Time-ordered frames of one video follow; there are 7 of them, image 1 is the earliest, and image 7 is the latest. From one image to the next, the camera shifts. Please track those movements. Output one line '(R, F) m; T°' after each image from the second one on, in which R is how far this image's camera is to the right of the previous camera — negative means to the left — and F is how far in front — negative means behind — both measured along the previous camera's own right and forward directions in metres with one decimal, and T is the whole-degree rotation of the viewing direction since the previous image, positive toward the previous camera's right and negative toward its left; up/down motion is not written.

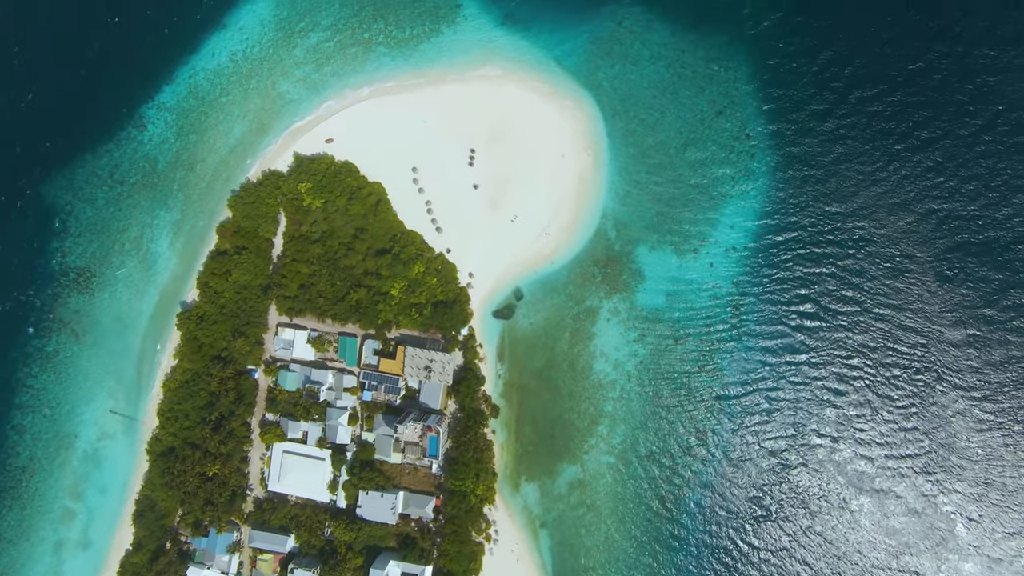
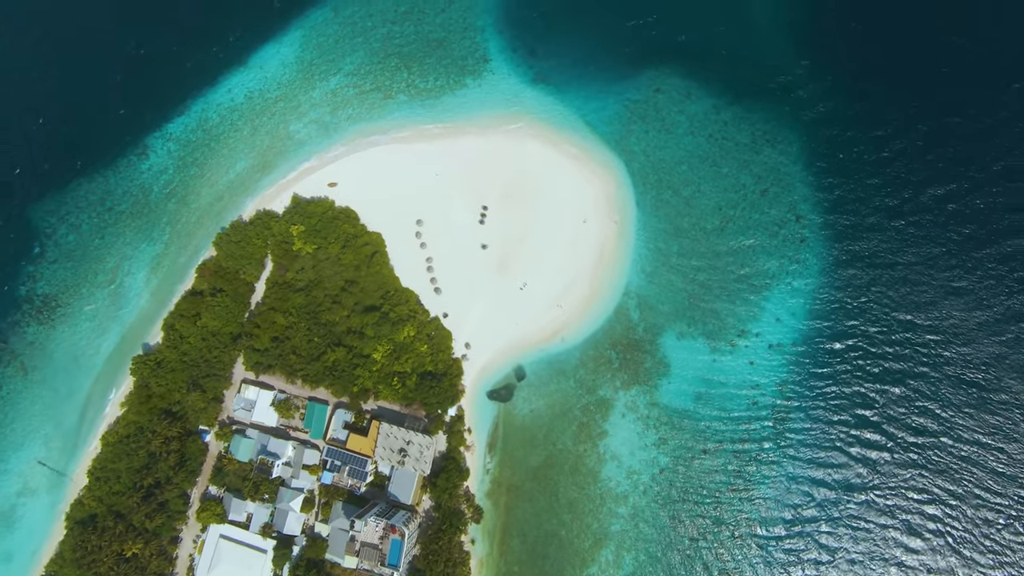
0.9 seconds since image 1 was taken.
(+1.4, +6.9) m; -3°
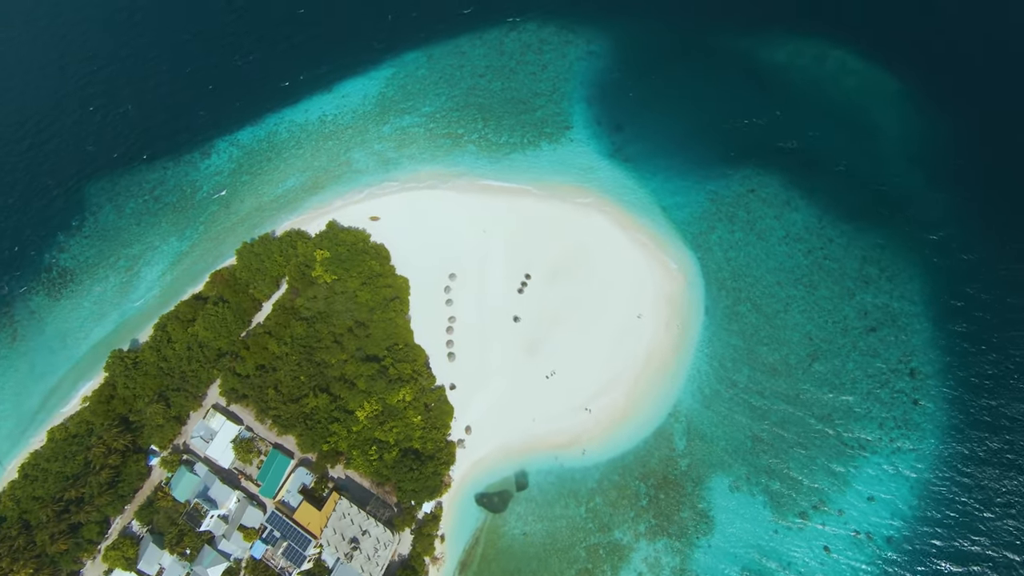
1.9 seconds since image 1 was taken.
(+1.5, +6.8) m; -7°
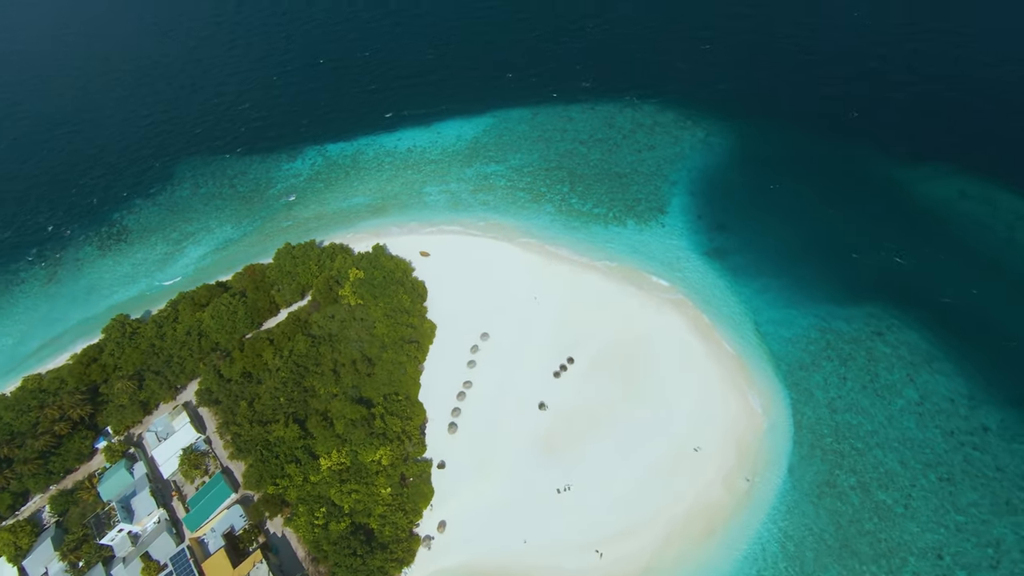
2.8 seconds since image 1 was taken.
(+1.7, +6.6) m; -9°
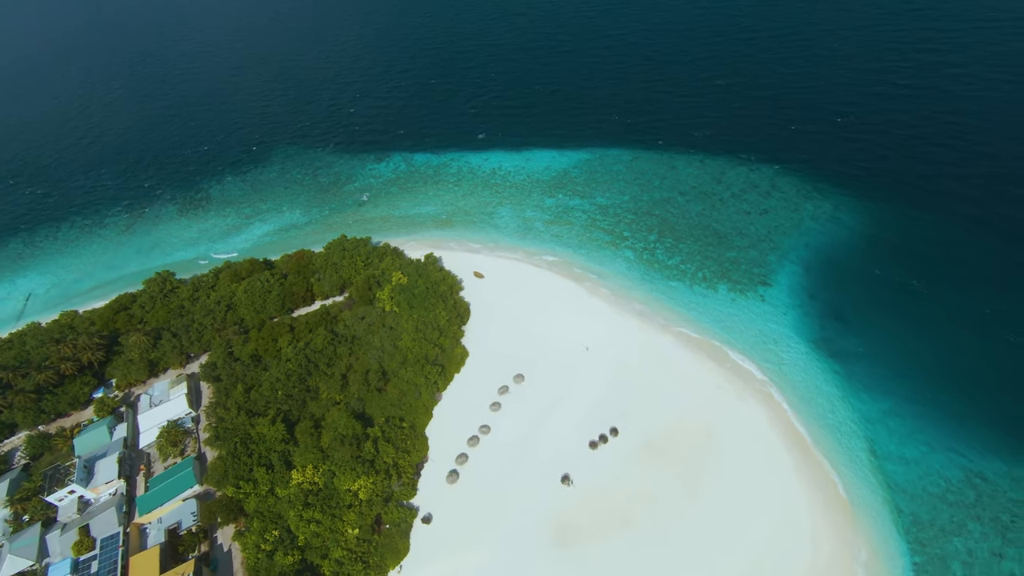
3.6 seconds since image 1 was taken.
(+1.4, +5.3) m; -9°
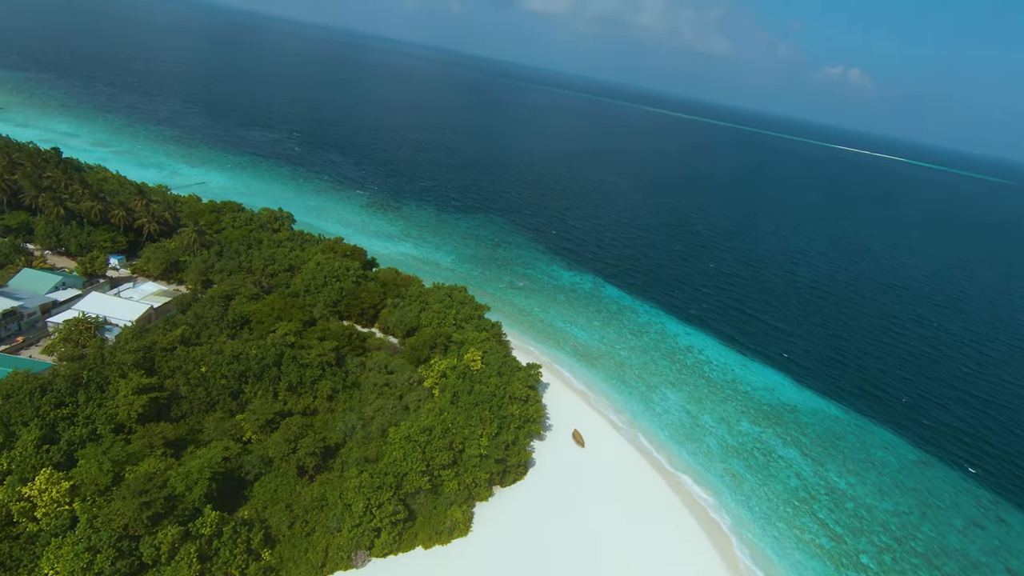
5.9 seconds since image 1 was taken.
(+1.0, +13.7) m; -25°
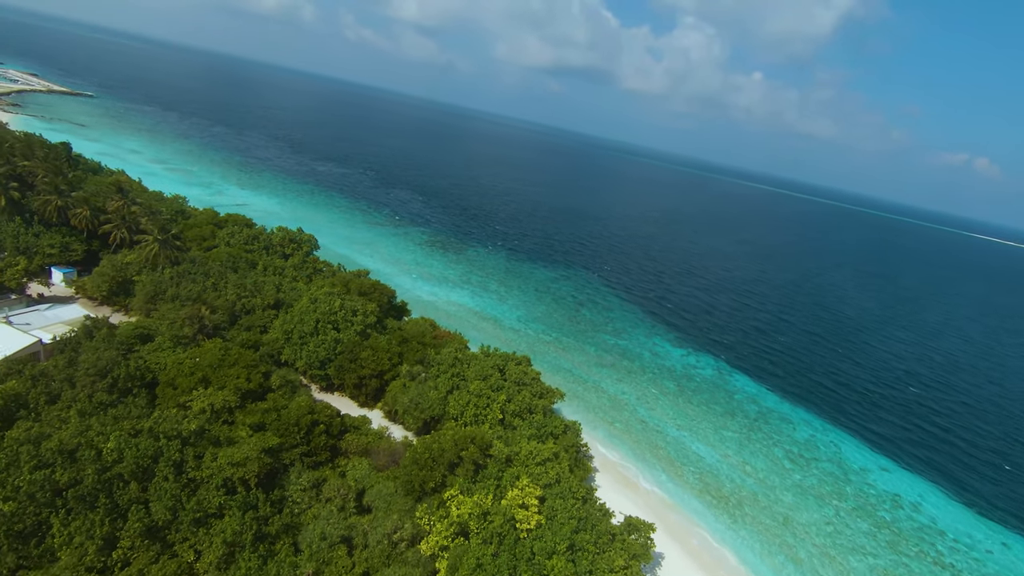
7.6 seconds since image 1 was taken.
(-0.6, +10.0) m; -9°
